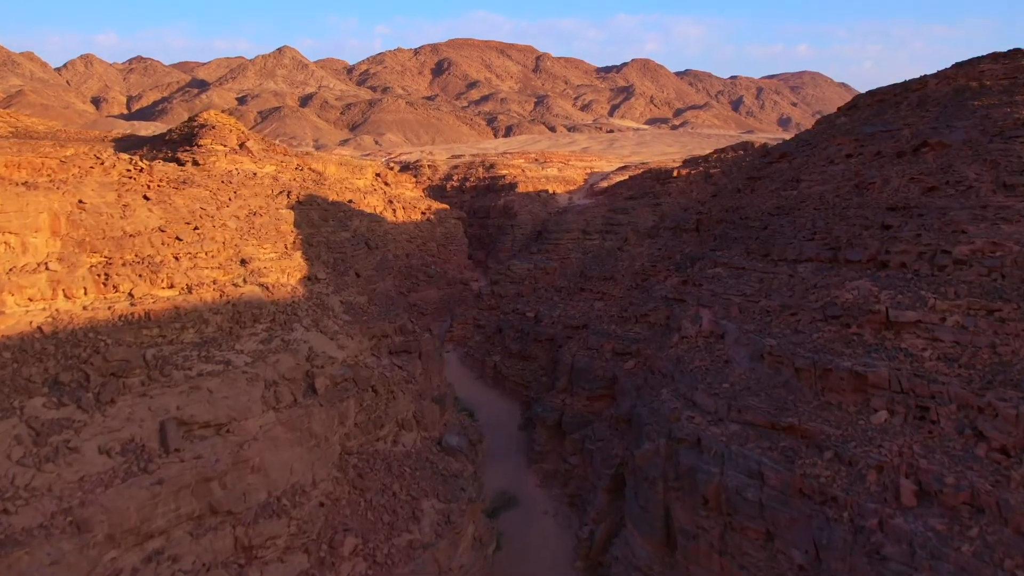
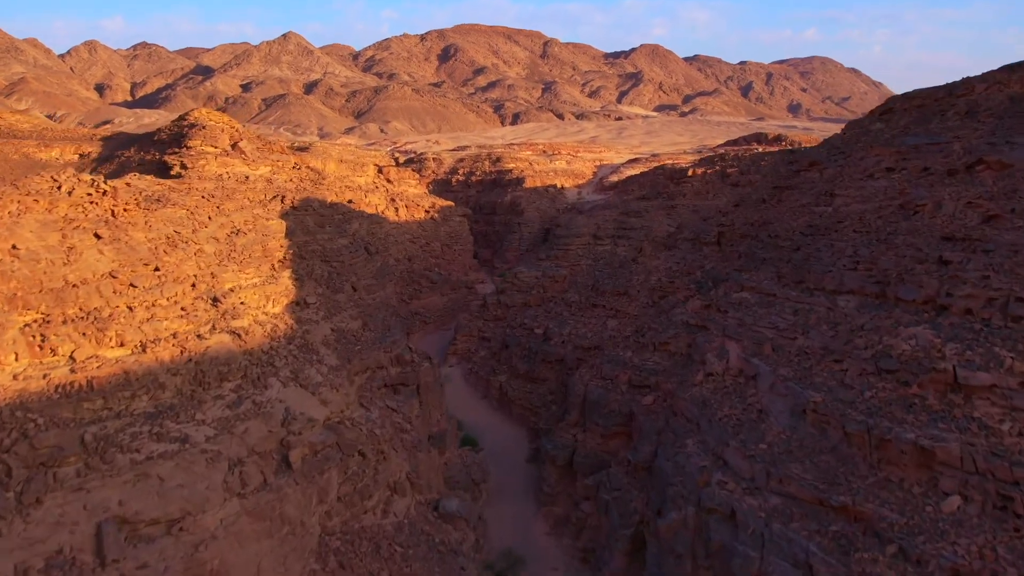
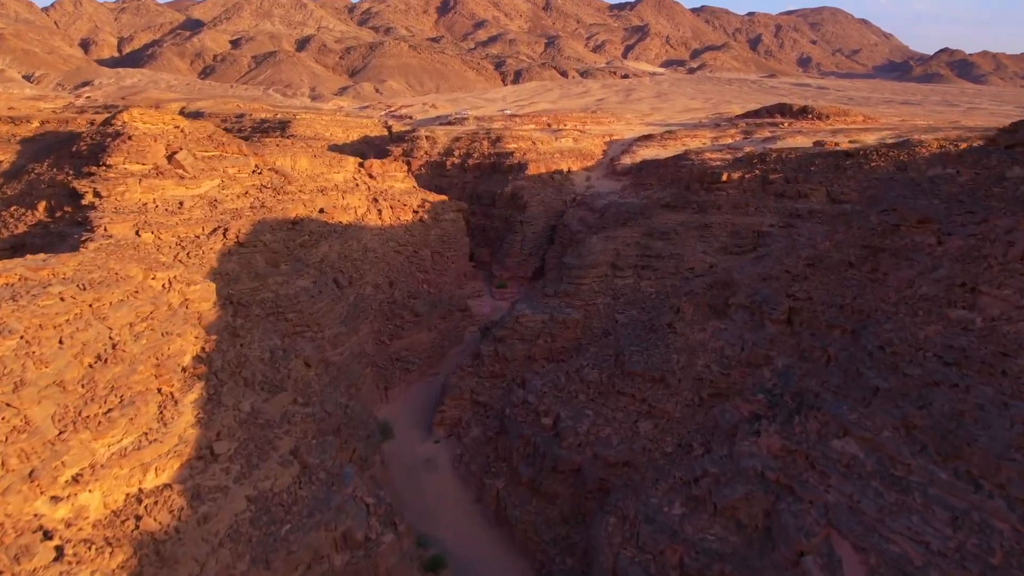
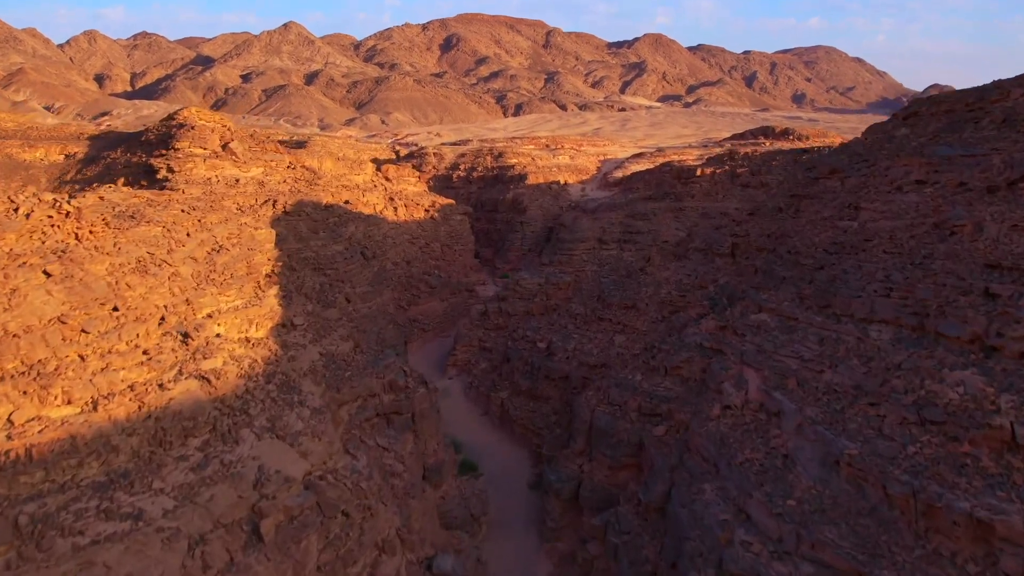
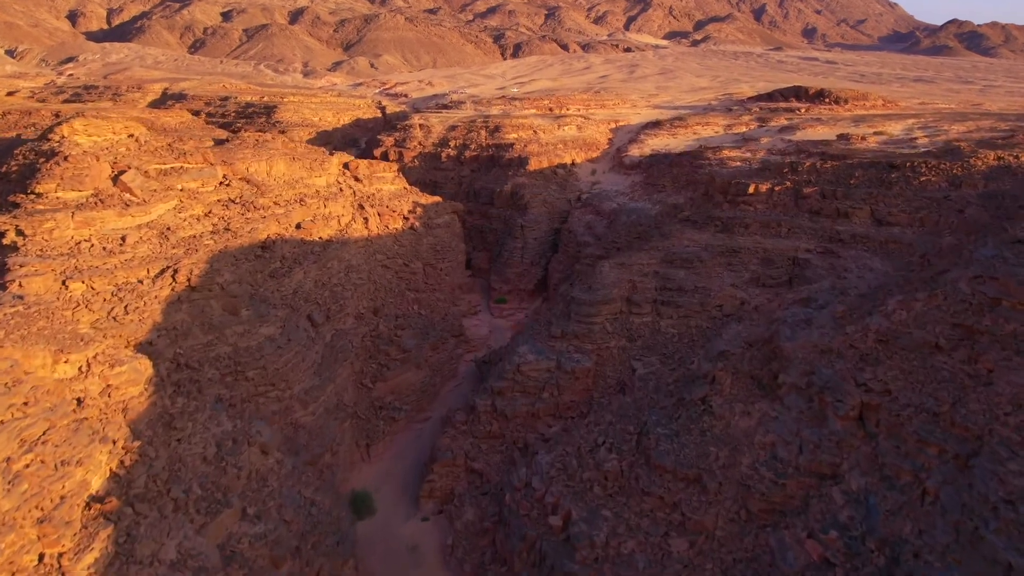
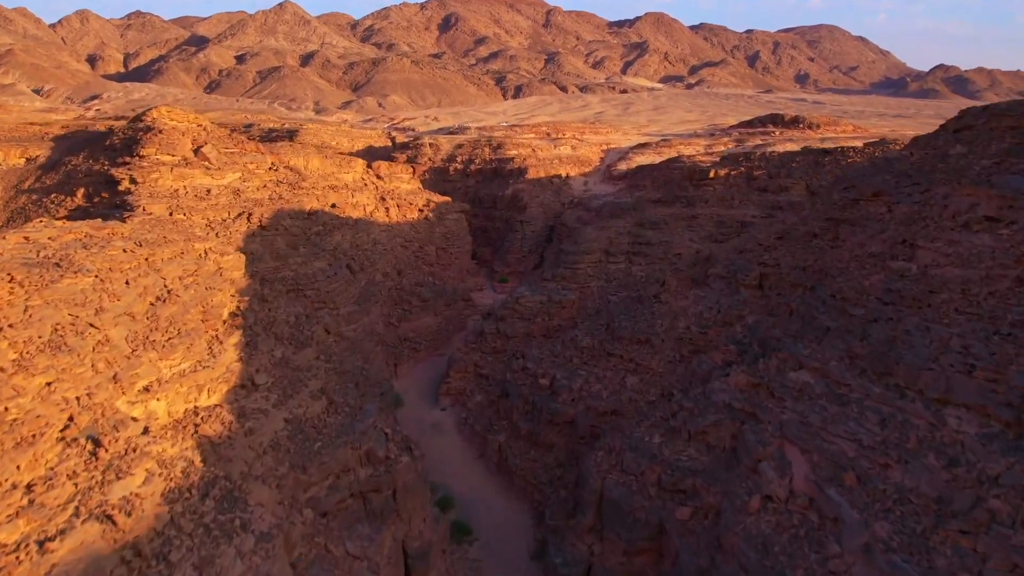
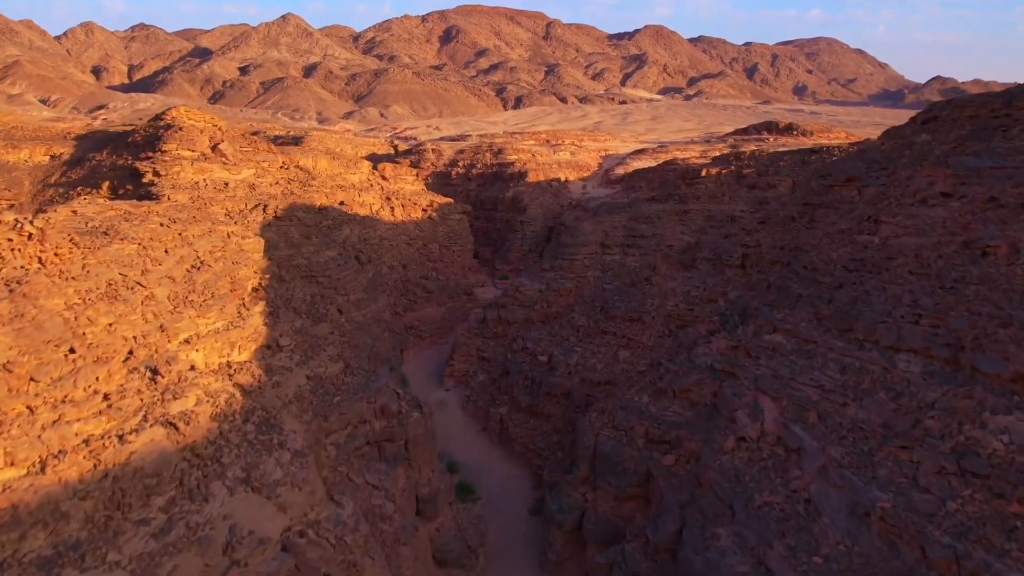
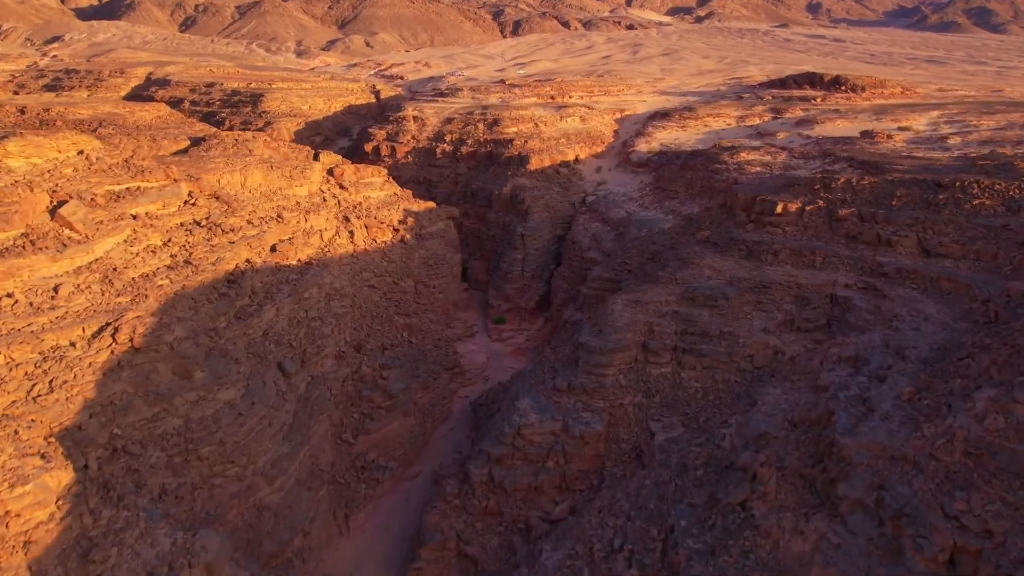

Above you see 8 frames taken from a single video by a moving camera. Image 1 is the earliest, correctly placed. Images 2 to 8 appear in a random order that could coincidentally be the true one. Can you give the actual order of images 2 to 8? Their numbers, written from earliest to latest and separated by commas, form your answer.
2, 4, 7, 6, 3, 5, 8
